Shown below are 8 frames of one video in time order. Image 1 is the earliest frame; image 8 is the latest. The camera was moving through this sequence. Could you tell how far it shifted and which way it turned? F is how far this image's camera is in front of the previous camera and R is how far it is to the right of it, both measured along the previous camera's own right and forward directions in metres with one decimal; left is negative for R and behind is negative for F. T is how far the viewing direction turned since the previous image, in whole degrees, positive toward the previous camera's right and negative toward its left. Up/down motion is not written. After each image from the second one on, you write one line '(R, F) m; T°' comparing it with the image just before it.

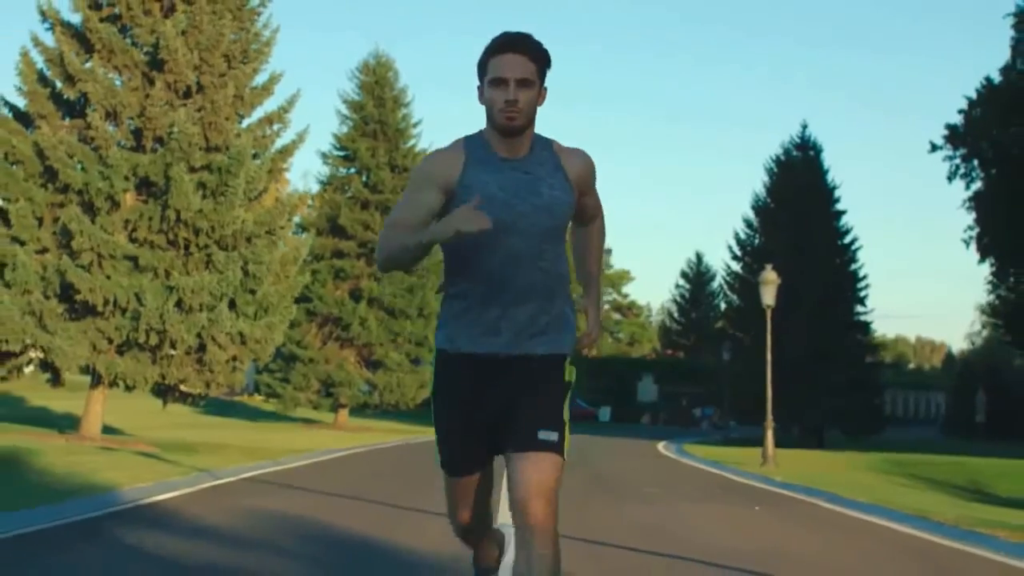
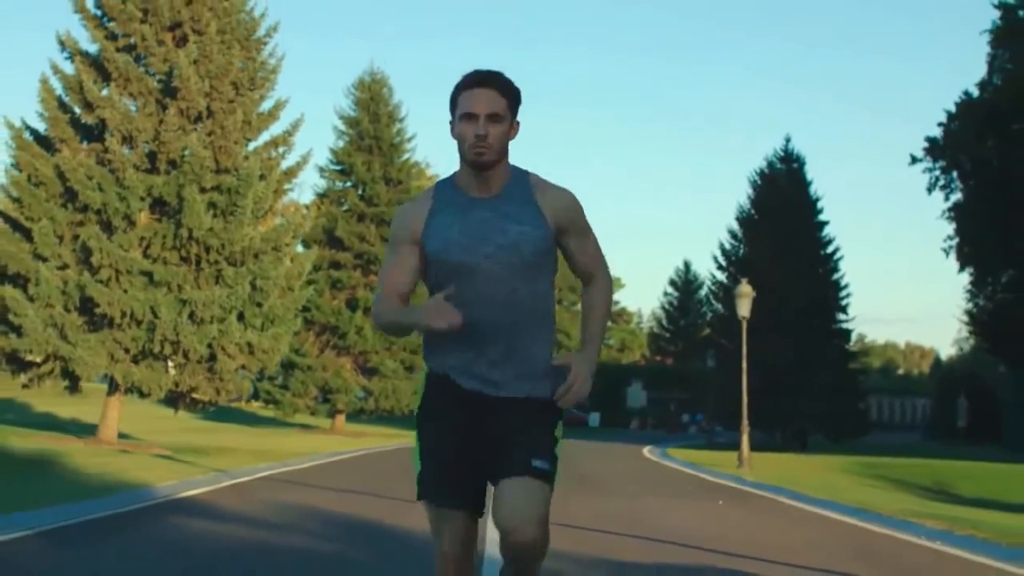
(0.0, -1.9) m; 0°
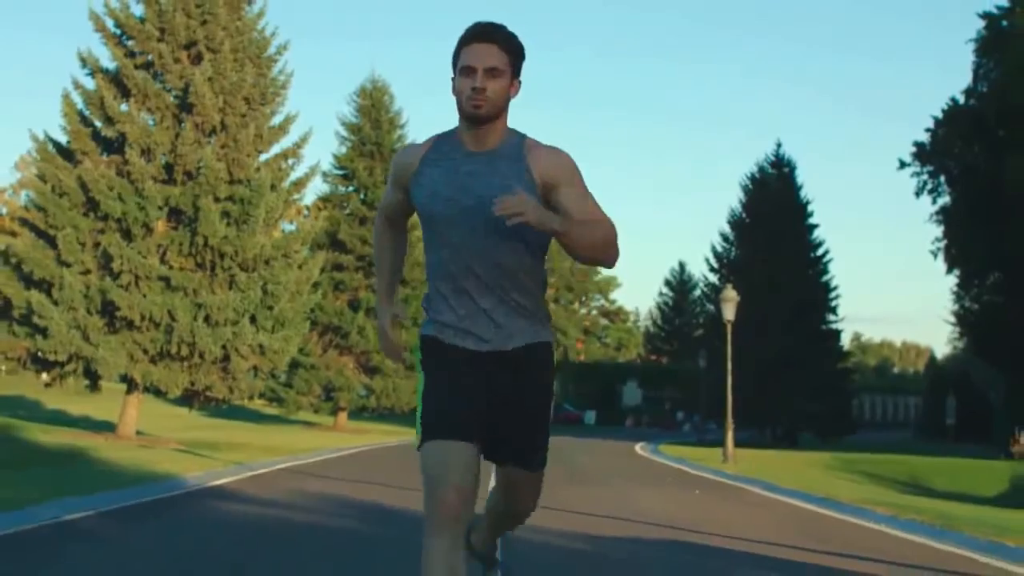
(0.0, -1.8) m; 0°
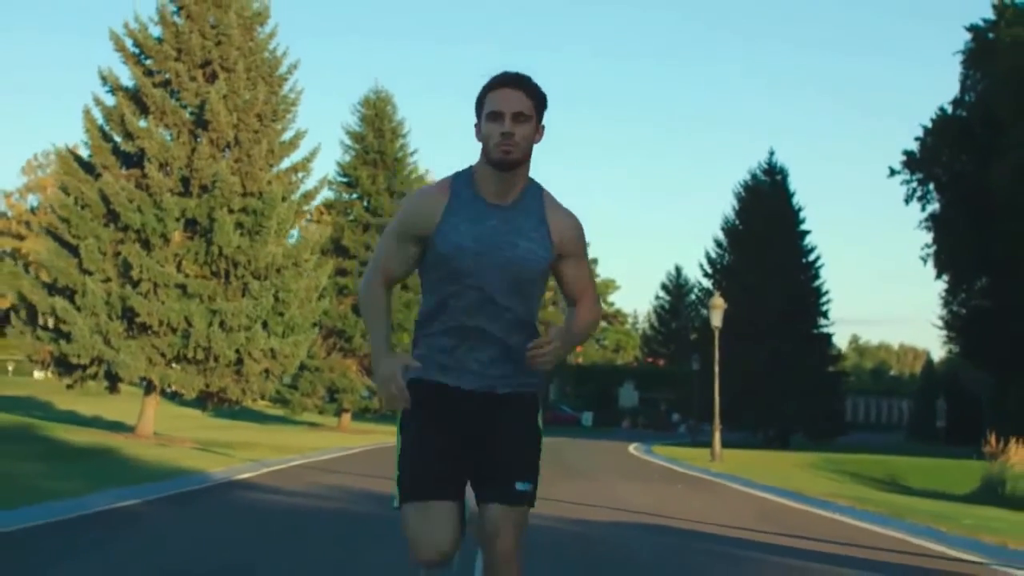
(0.0, -1.7) m; 0°
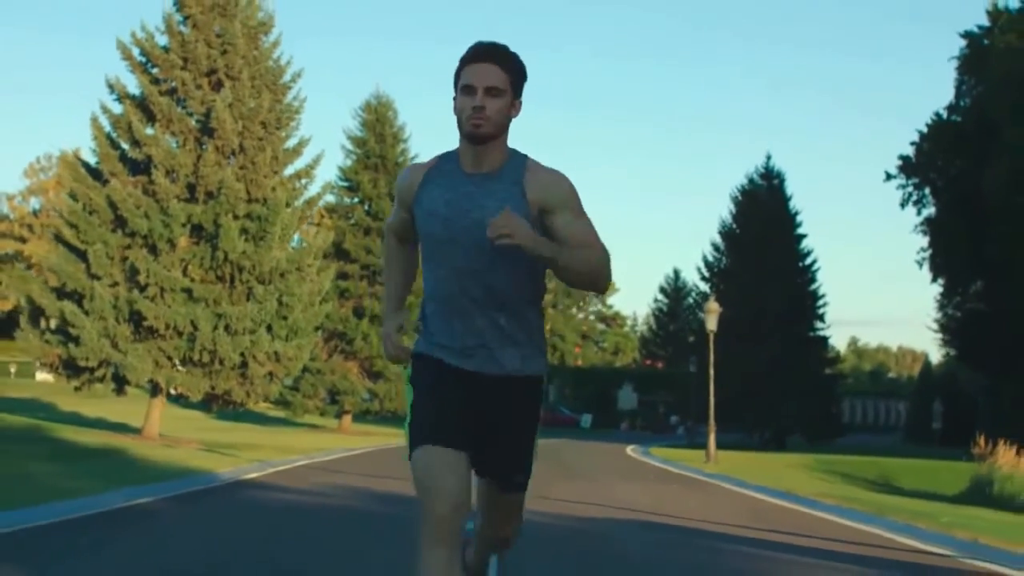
(0.0, -0.7) m; 0°
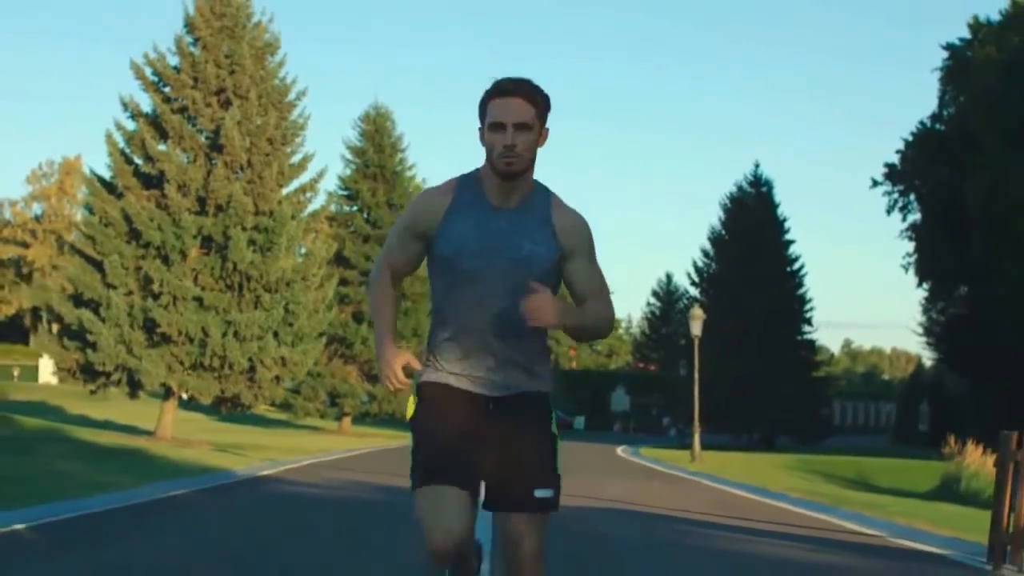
(0.0, -1.8) m; 0°
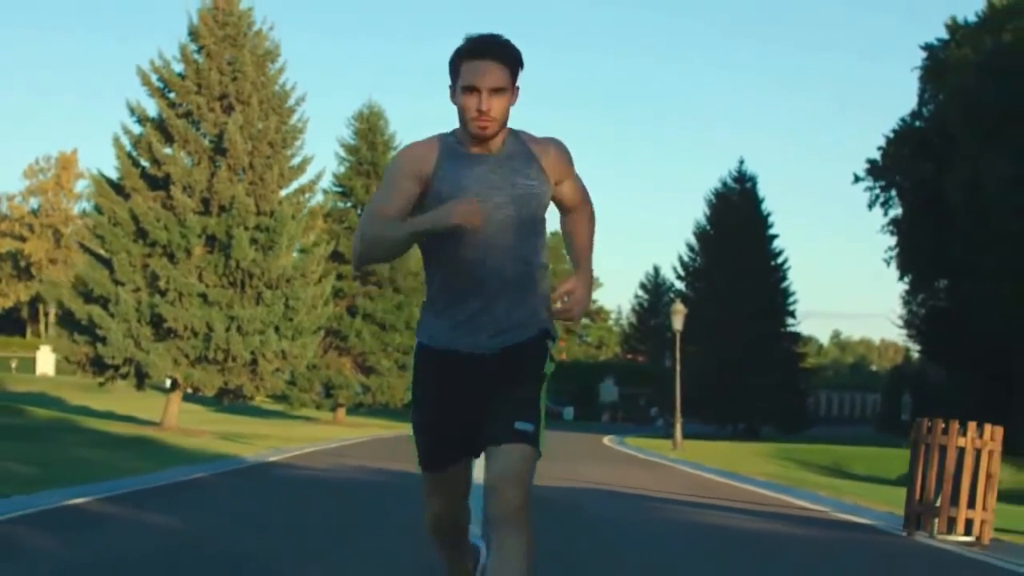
(0.0, -1.8) m; 0°
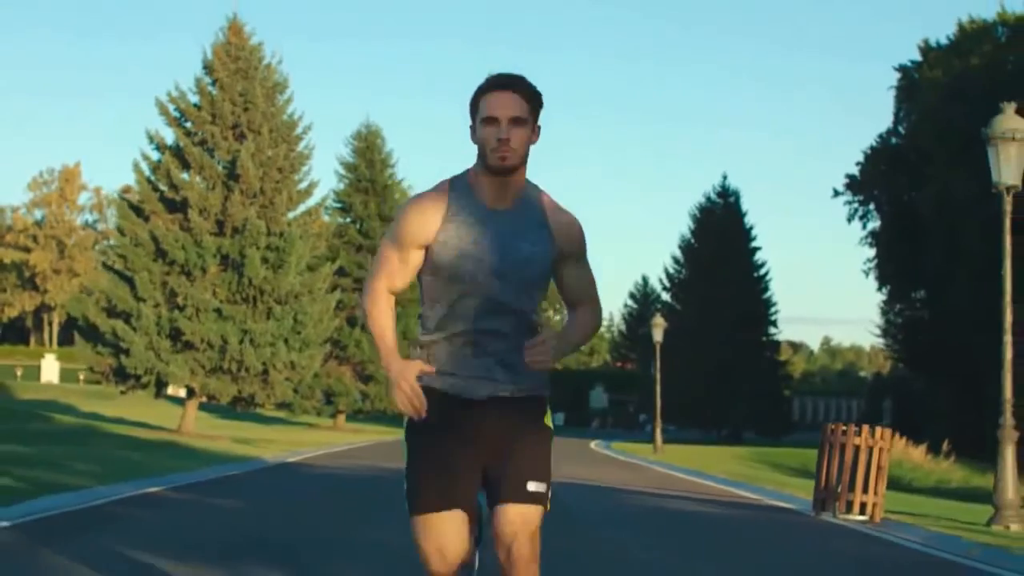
(0.0, -3.0) m; 0°
